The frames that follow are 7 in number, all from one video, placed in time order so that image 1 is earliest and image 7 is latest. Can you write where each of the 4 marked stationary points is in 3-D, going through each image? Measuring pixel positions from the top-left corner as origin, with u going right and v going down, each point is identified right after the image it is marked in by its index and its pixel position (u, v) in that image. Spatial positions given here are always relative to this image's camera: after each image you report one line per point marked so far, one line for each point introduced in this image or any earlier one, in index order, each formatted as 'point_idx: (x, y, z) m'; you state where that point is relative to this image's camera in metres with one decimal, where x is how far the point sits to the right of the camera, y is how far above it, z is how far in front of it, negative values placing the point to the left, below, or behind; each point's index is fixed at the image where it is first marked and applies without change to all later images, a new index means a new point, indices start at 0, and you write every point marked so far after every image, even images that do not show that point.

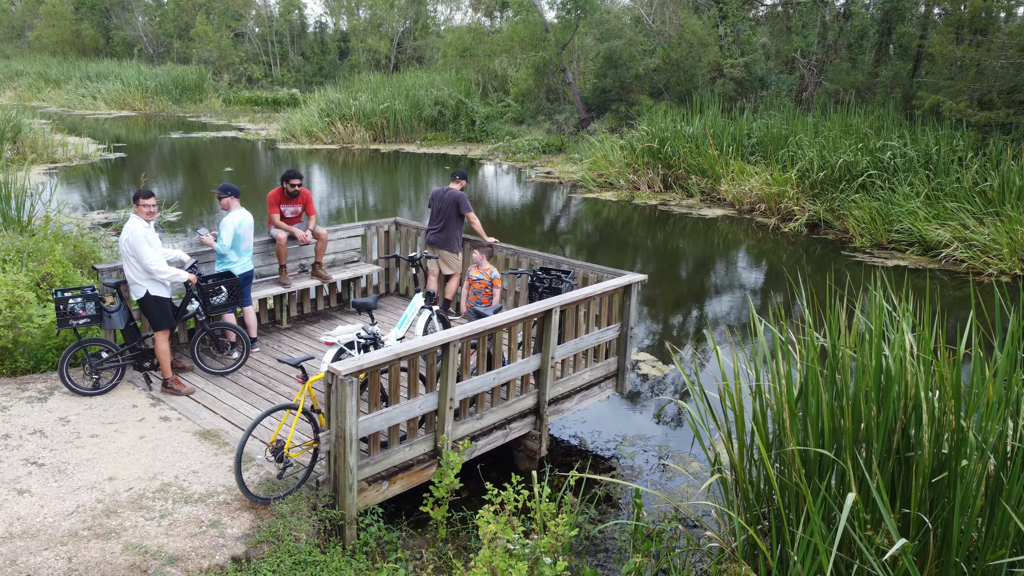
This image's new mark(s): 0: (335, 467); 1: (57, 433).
0: (-0.9, -1.0, +4.3) m
1: (-2.8, -0.9, +4.9) m
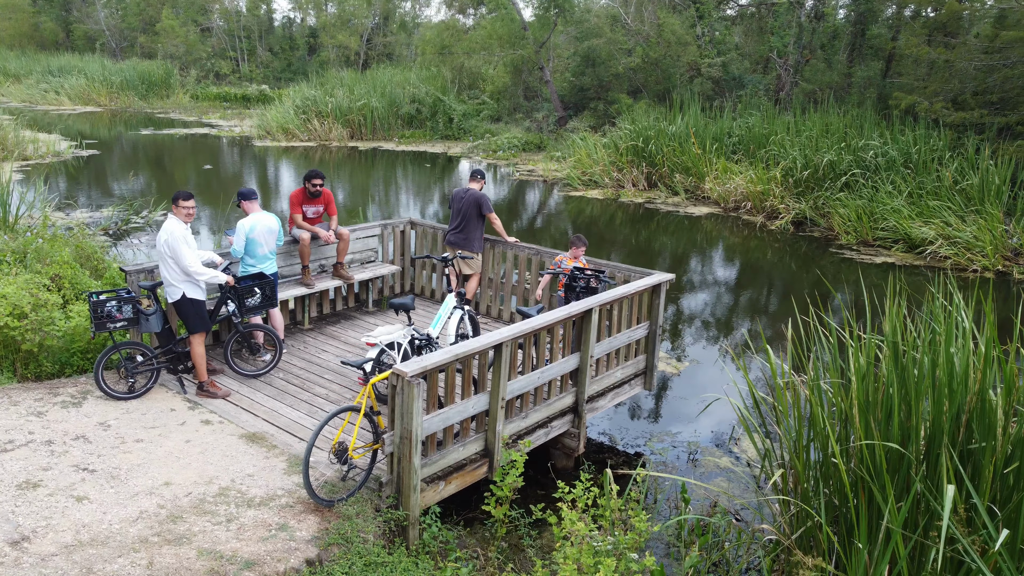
0: (-0.6, -1.0, +4.3) m
1: (-2.5, -0.9, +4.9) m
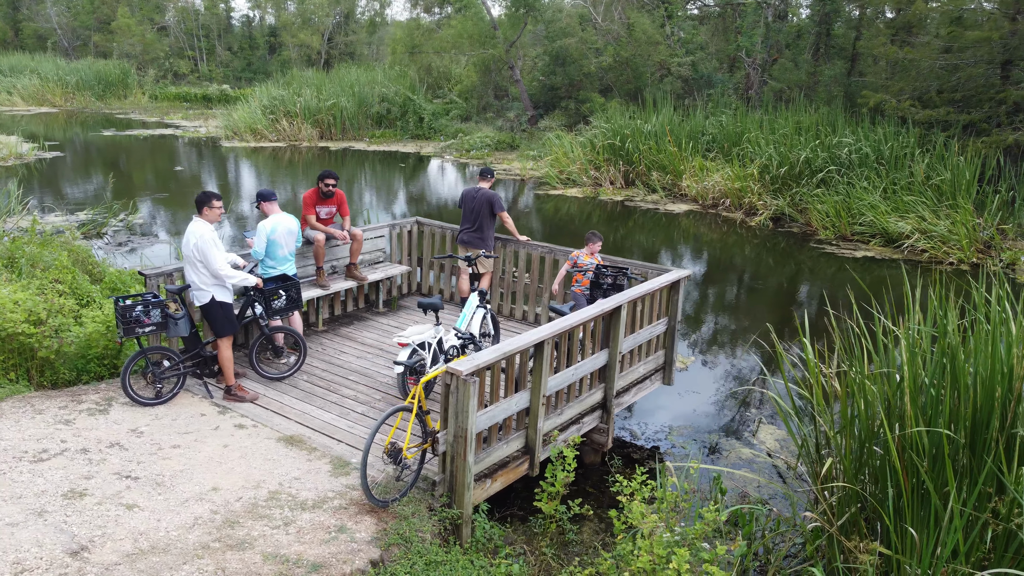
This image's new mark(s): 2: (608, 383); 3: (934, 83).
0: (-0.3, -1.0, +4.4) m
1: (-2.2, -0.9, +4.8) m
2: (+0.7, -0.7, +5.7) m
3: (+9.0, +4.4, +17.4) m
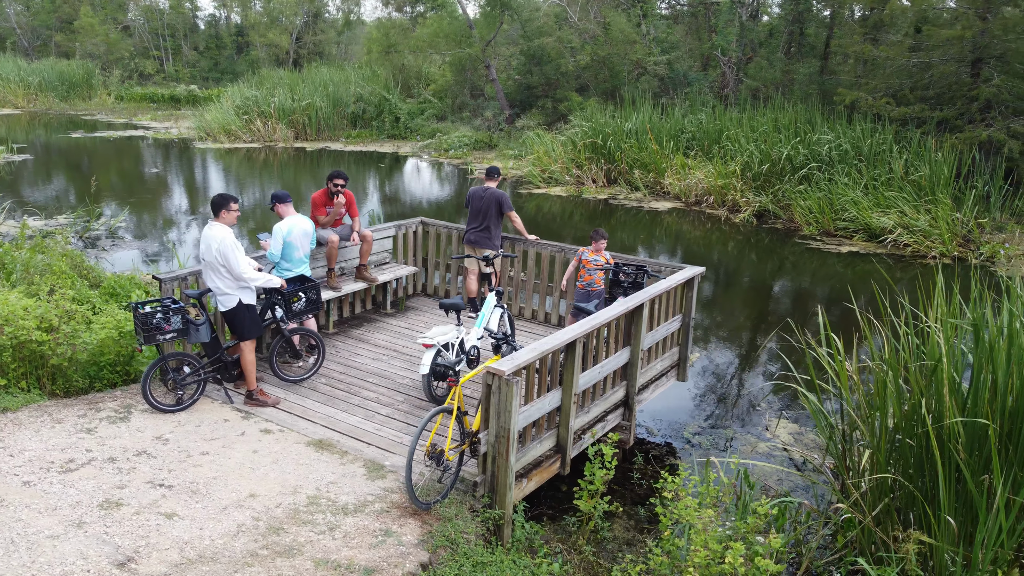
0: (-0.1, -1.0, +4.3) m
1: (-2.0, -1.0, +4.7) m
2: (+0.8, -0.7, +5.7) m
3: (+8.6, +4.5, +17.8) m
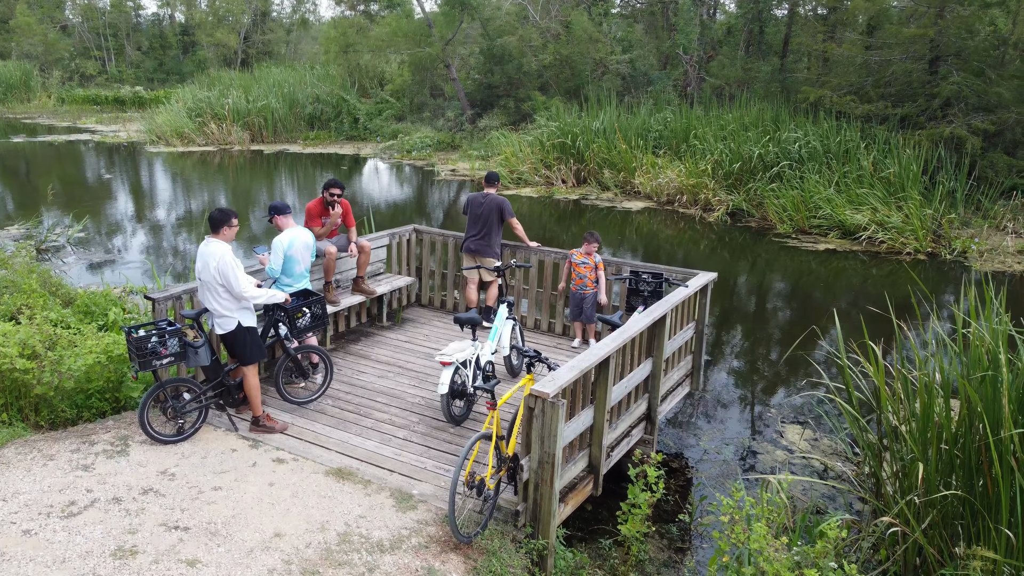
0: (+0.1, -1.0, +4.1) m
1: (-1.8, -1.1, +4.3) m
2: (+1.0, -0.7, +5.6) m
3: (+7.9, +4.6, +18.0) m
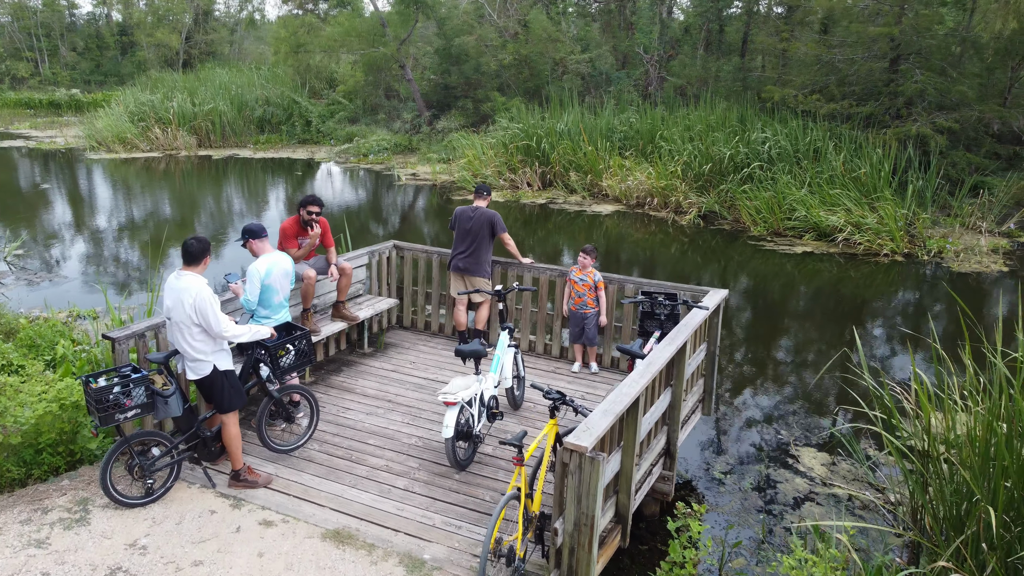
0: (+0.2, -1.2, +3.6) m
1: (-1.7, -1.3, +3.7) m
2: (+1.0, -0.9, +5.1) m
3: (+7.0, +4.6, +18.0) m
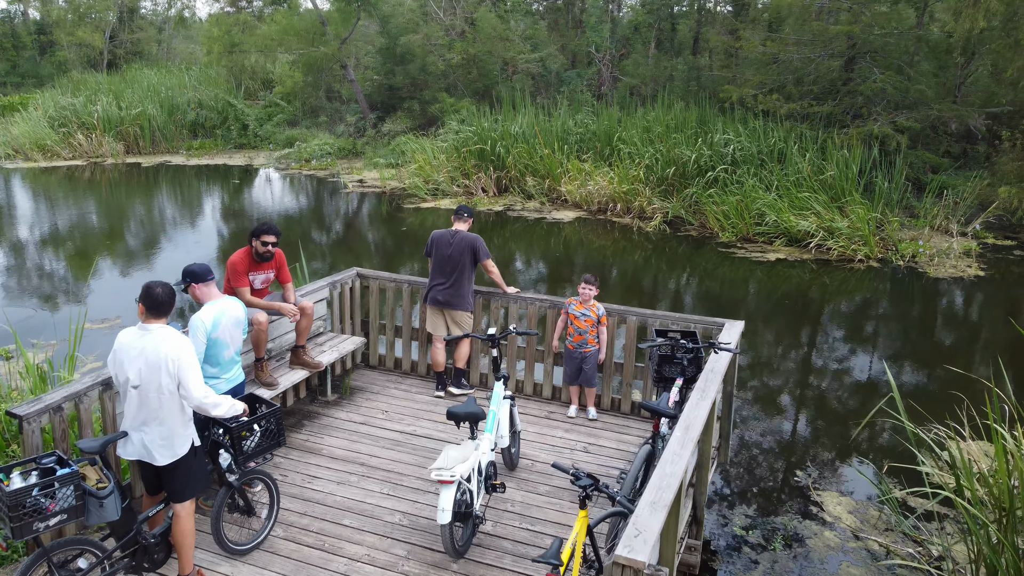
0: (+0.4, -1.4, +2.9) m
1: (-1.6, -1.6, +2.8) m
2: (+1.0, -1.1, +4.4) m
3: (+6.0, +4.6, +17.6) m
